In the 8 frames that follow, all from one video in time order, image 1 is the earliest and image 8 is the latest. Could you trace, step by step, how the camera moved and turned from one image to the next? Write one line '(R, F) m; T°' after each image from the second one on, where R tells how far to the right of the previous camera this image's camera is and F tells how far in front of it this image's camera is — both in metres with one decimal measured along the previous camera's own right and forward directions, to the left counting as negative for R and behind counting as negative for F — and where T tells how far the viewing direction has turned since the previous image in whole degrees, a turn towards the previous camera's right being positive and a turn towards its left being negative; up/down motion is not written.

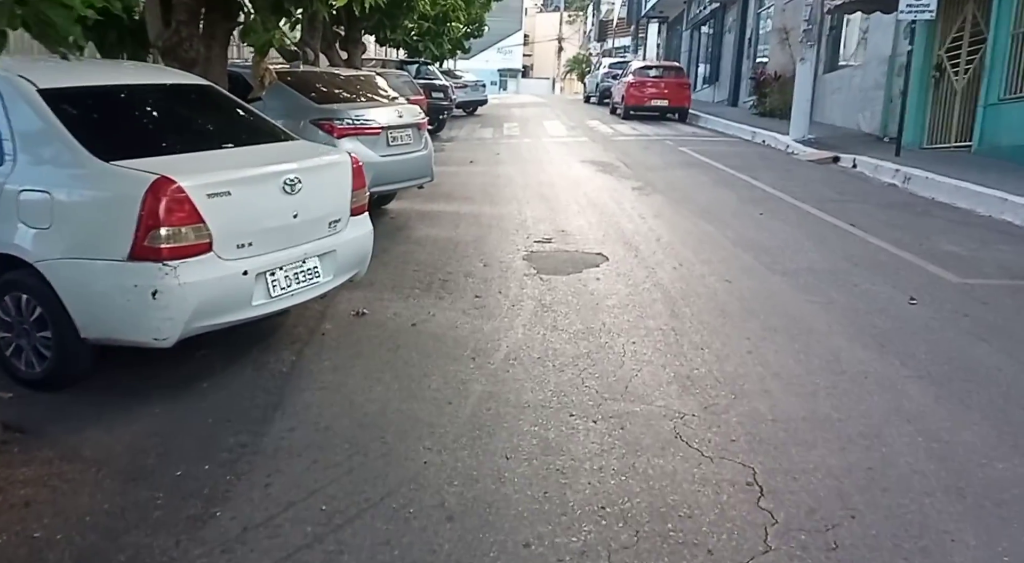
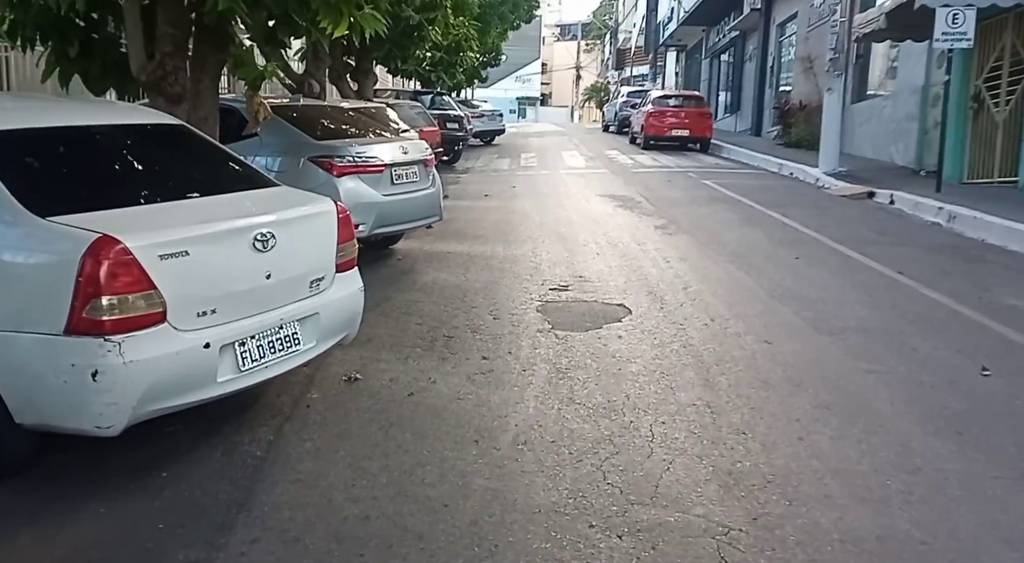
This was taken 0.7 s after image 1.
(0.0, +0.7) m; -1°
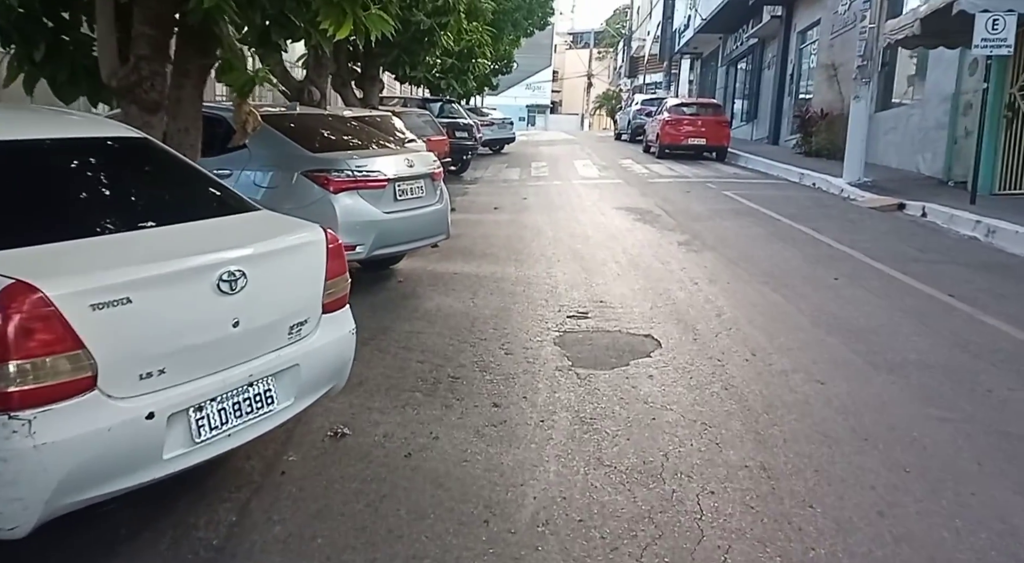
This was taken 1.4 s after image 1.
(0.0, +0.7) m; -1°
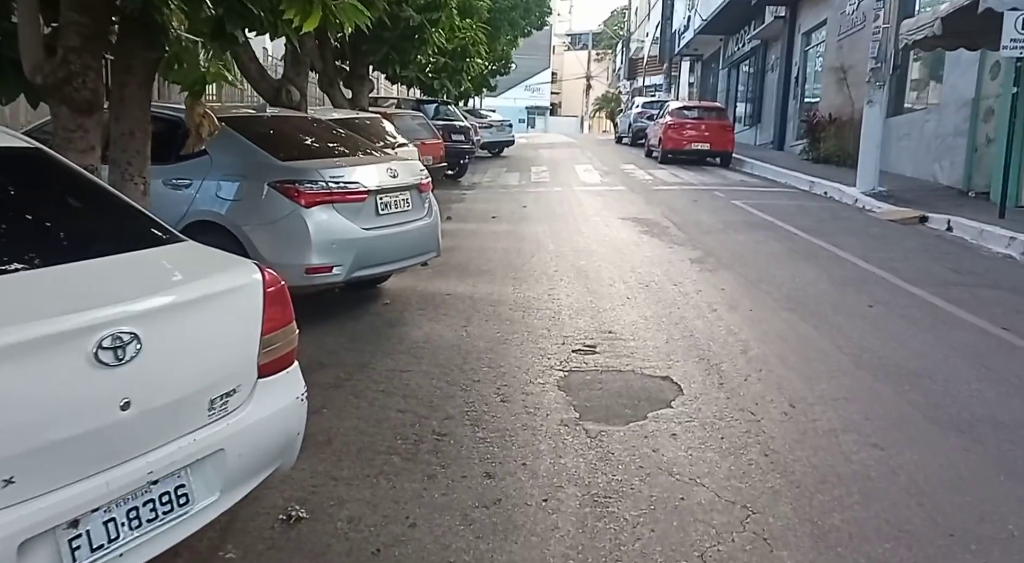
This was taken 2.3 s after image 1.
(0.0, +0.8) m; 0°
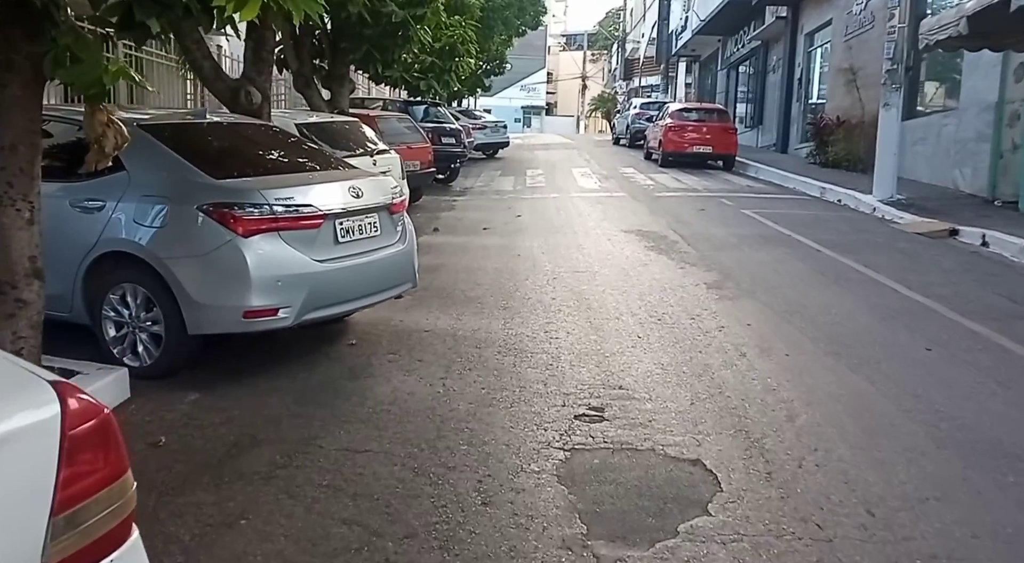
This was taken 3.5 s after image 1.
(0.0, +1.2) m; 0°
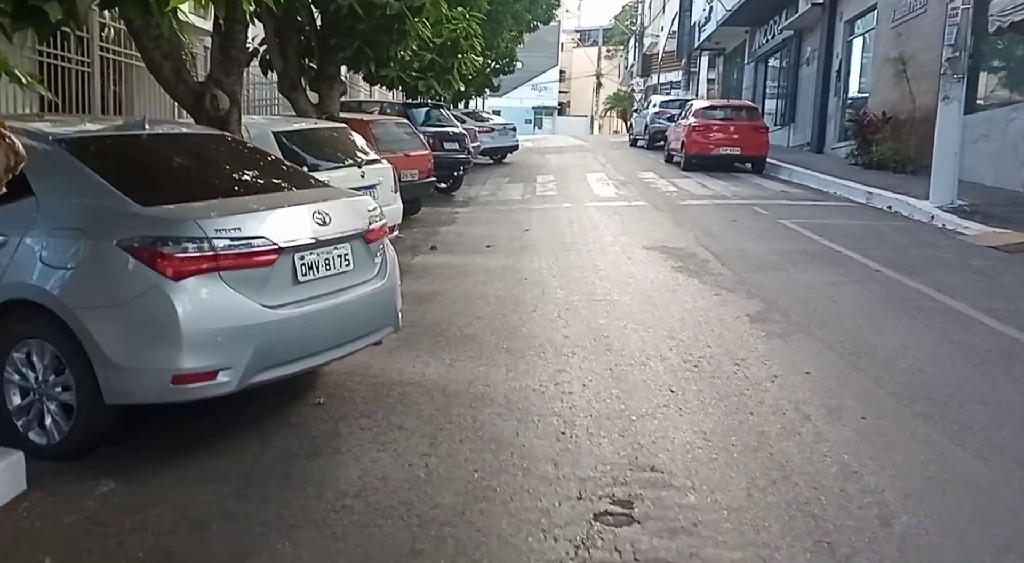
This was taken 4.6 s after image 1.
(+0.1, +1.1) m; -1°
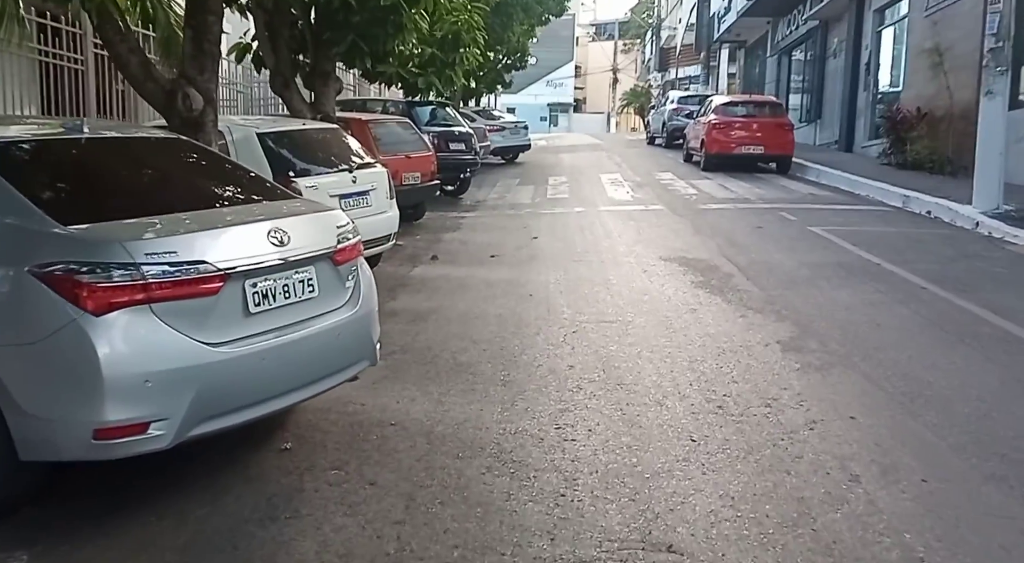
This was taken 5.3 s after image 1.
(+0.1, +0.7) m; -1°
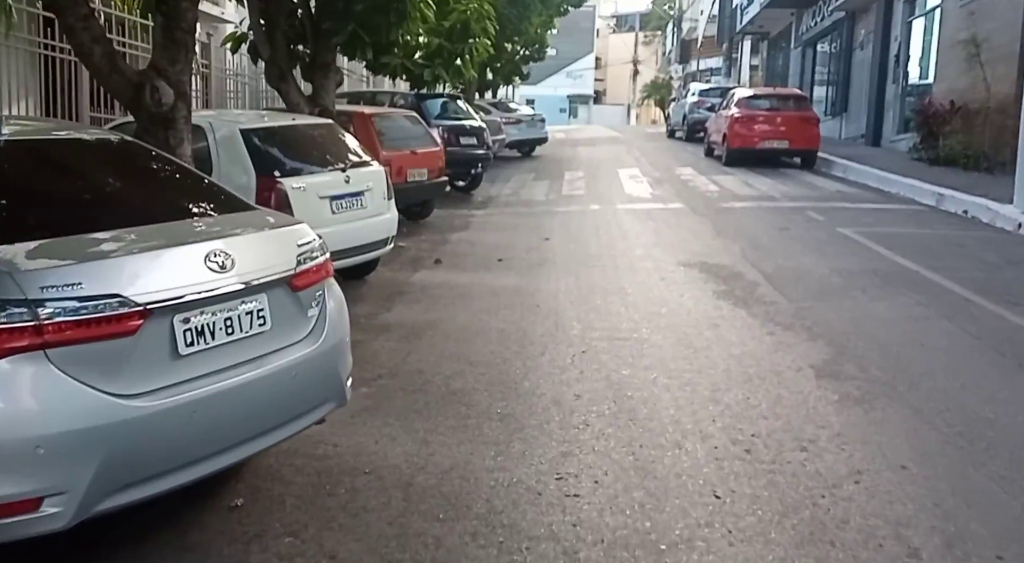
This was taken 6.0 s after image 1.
(+0.1, +0.6) m; -1°
